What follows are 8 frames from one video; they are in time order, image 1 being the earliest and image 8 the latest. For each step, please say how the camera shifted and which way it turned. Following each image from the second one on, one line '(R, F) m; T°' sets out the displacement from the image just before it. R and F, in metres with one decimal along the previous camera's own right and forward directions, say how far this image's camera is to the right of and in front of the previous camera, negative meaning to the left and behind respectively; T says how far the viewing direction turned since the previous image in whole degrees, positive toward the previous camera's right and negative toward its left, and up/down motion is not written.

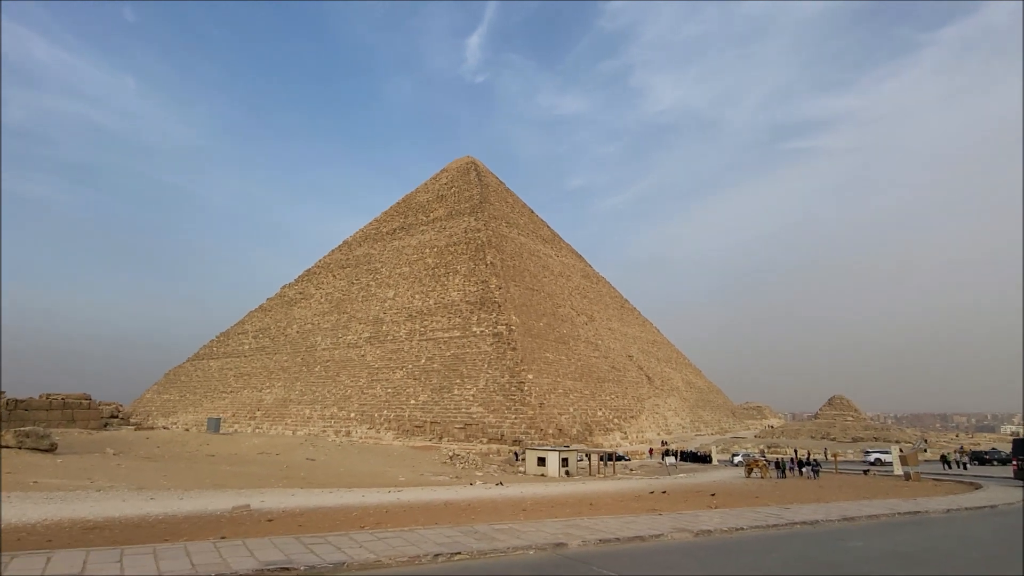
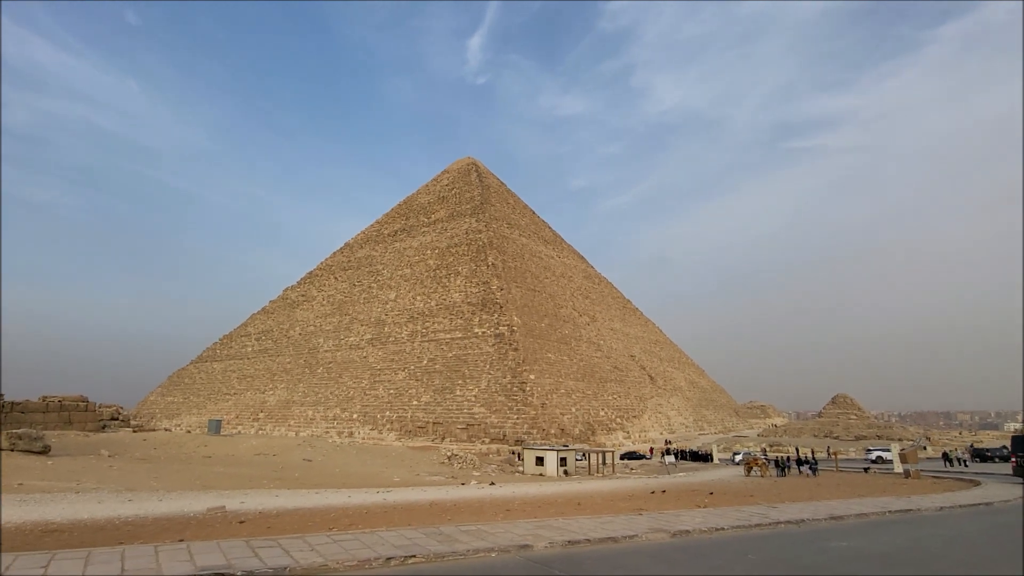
(+0.2, +0.1) m; 0°
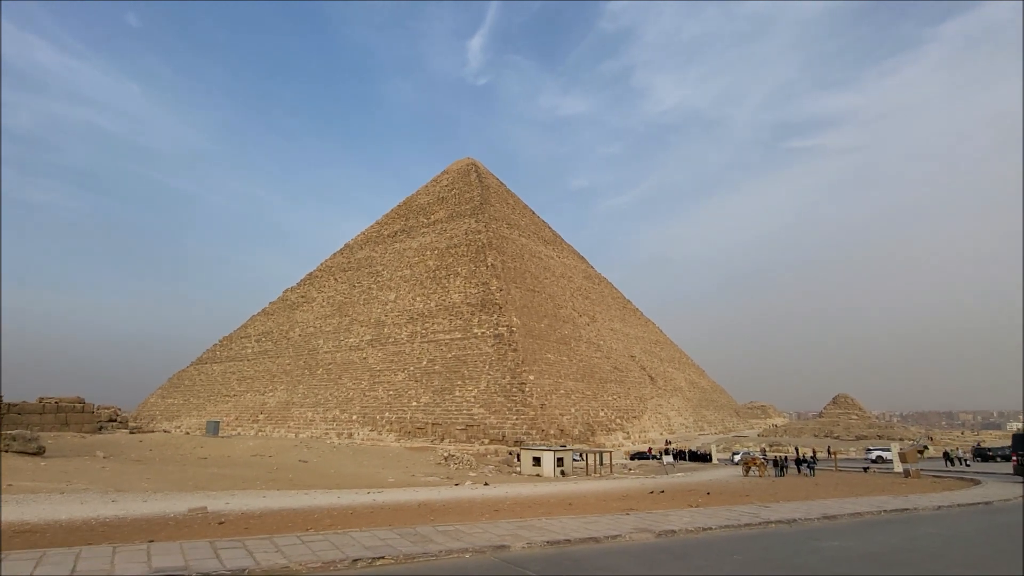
(+0.1, +0.1) m; 0°
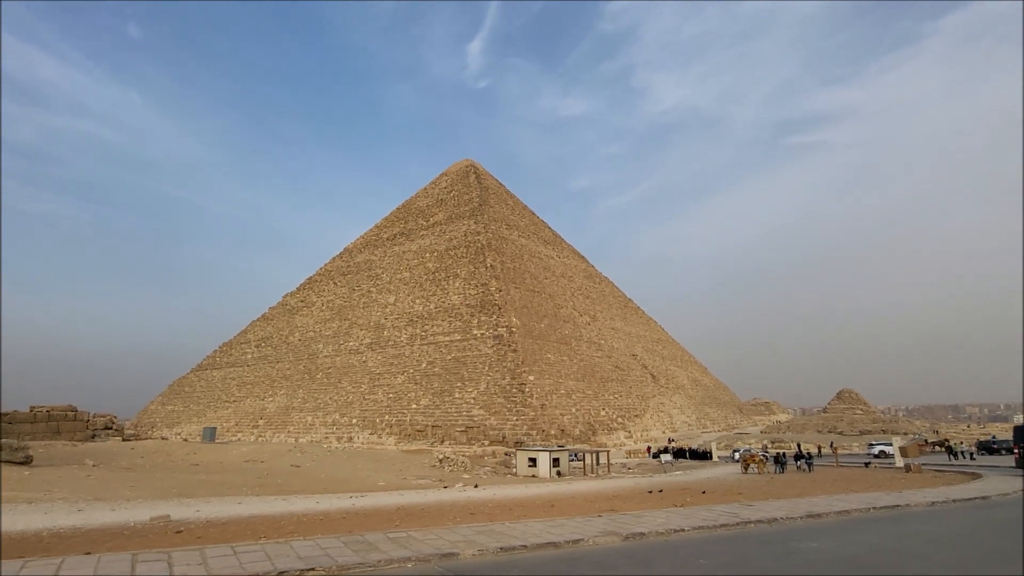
(+0.2, +0.2) m; 0°
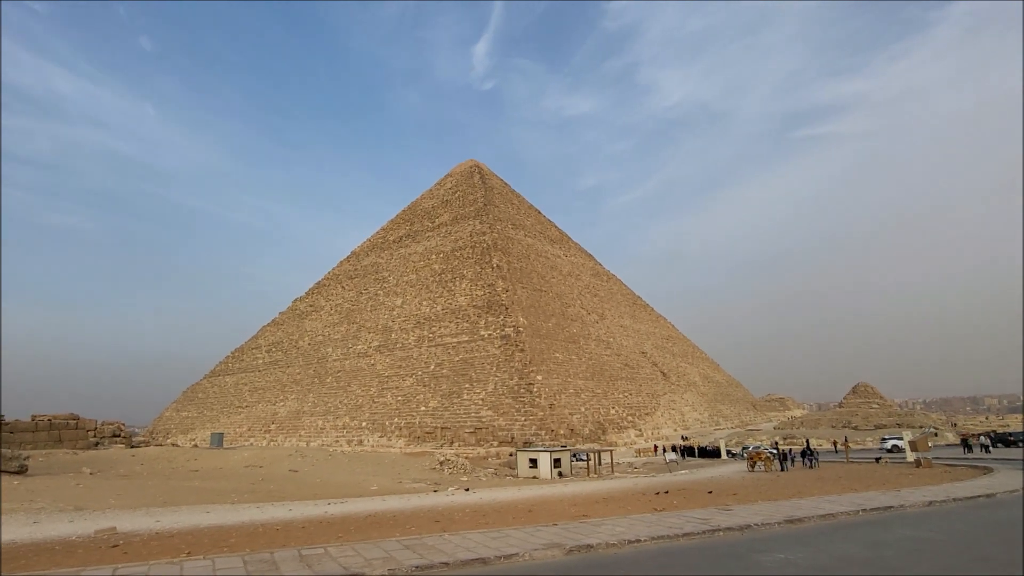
(+0.3, +0.2) m; -1°
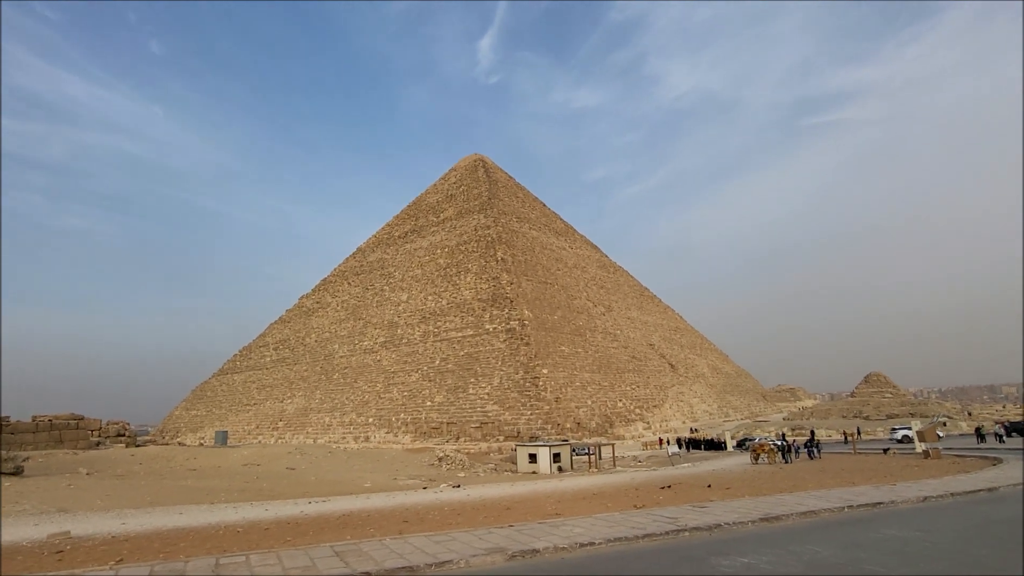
(+0.3, +0.2) m; -1°
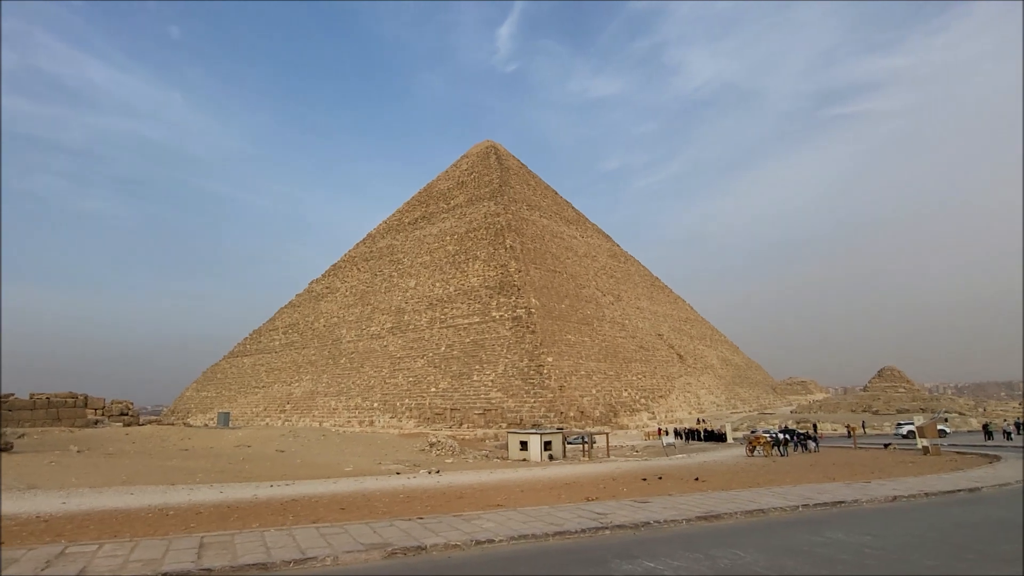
(+0.4, +0.3) m; -1°
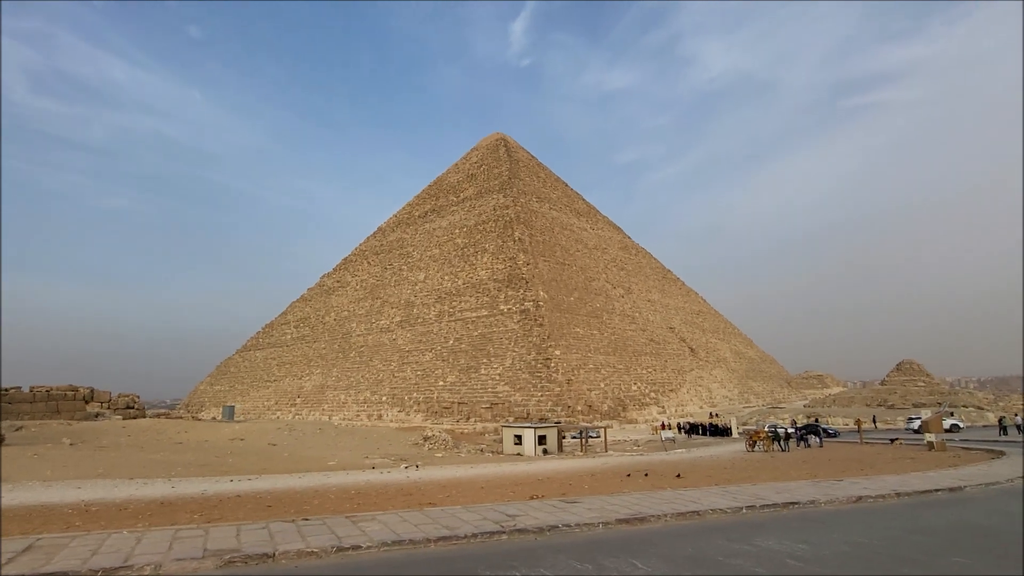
(+0.4, +0.3) m; -1°
